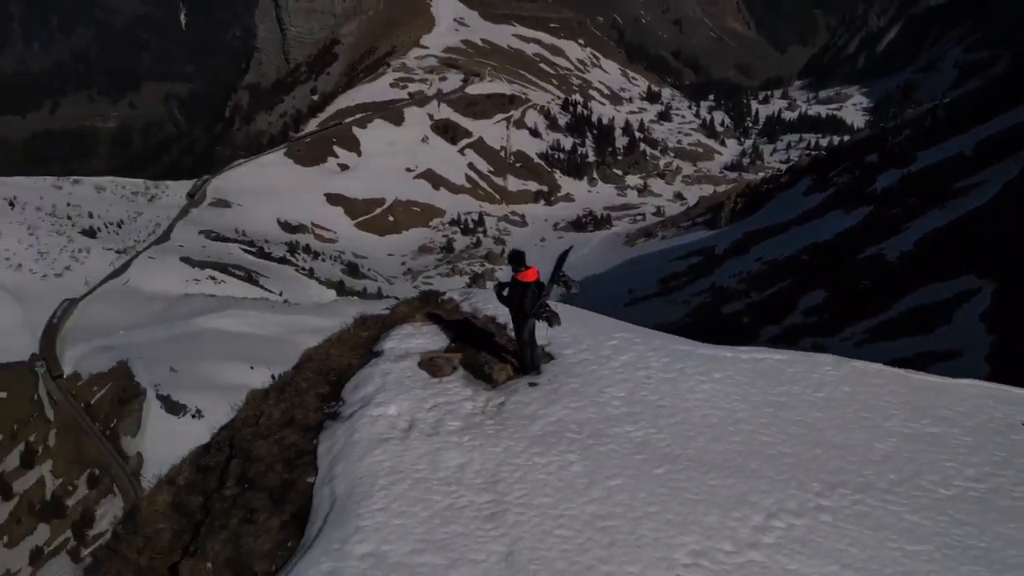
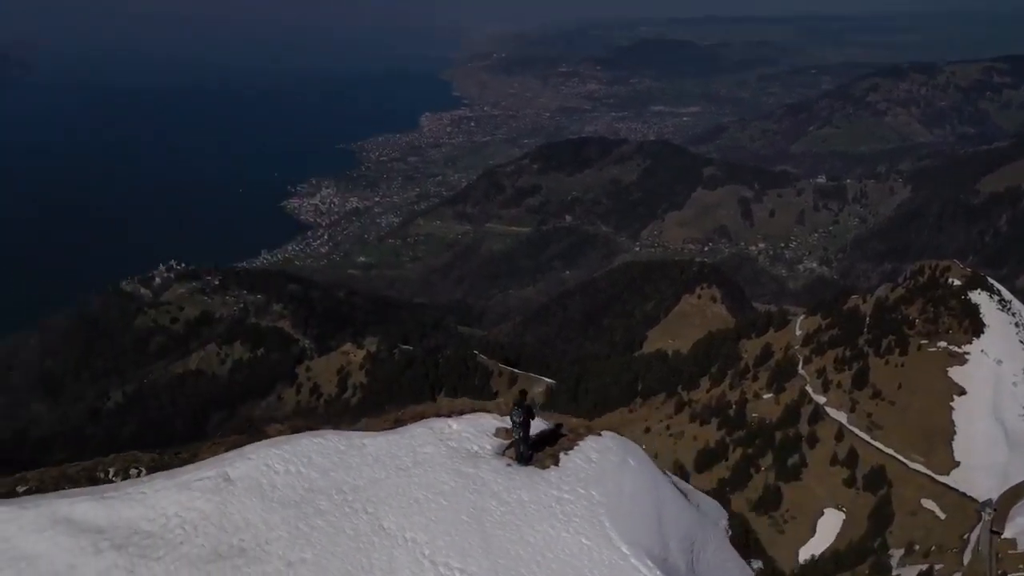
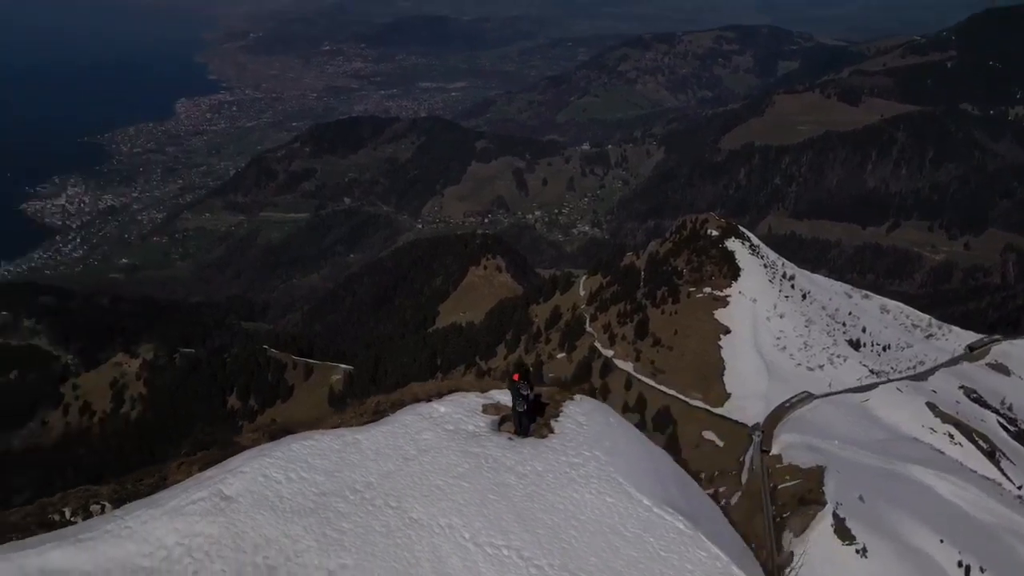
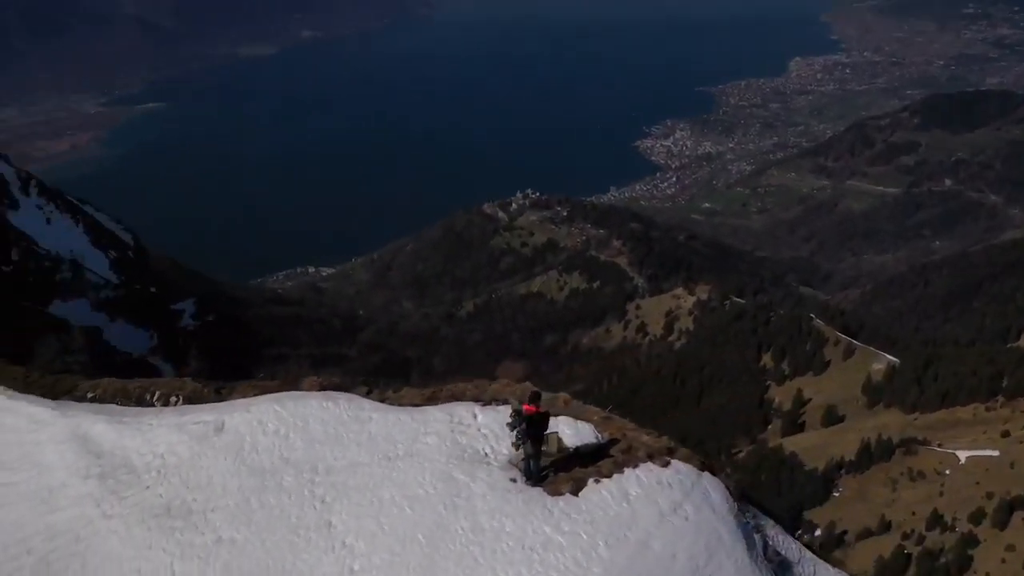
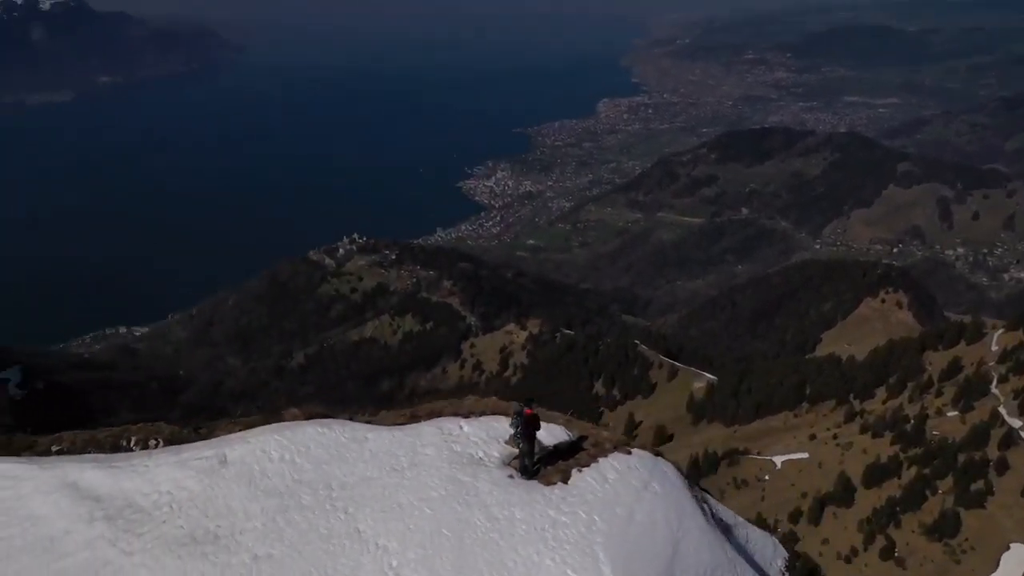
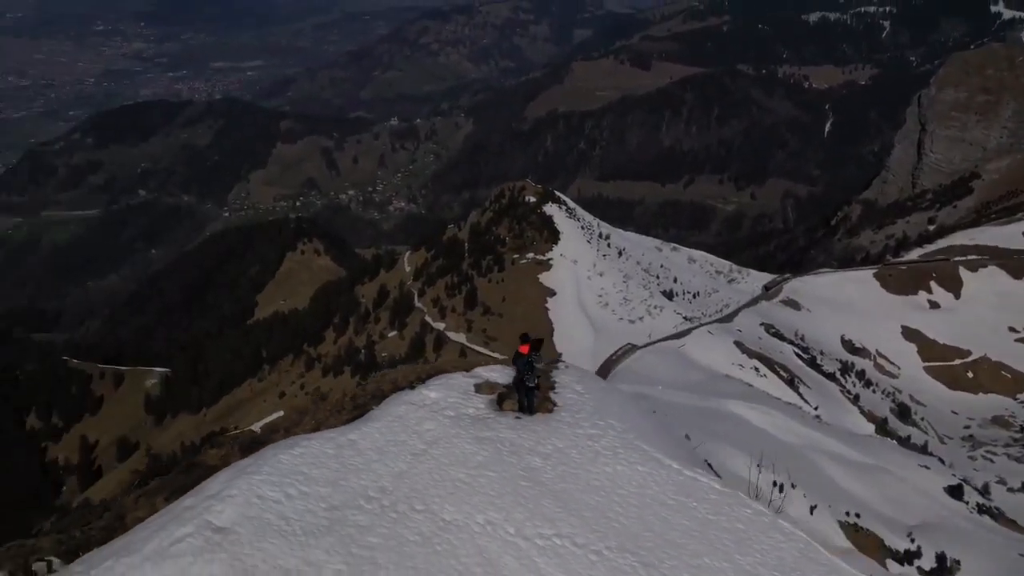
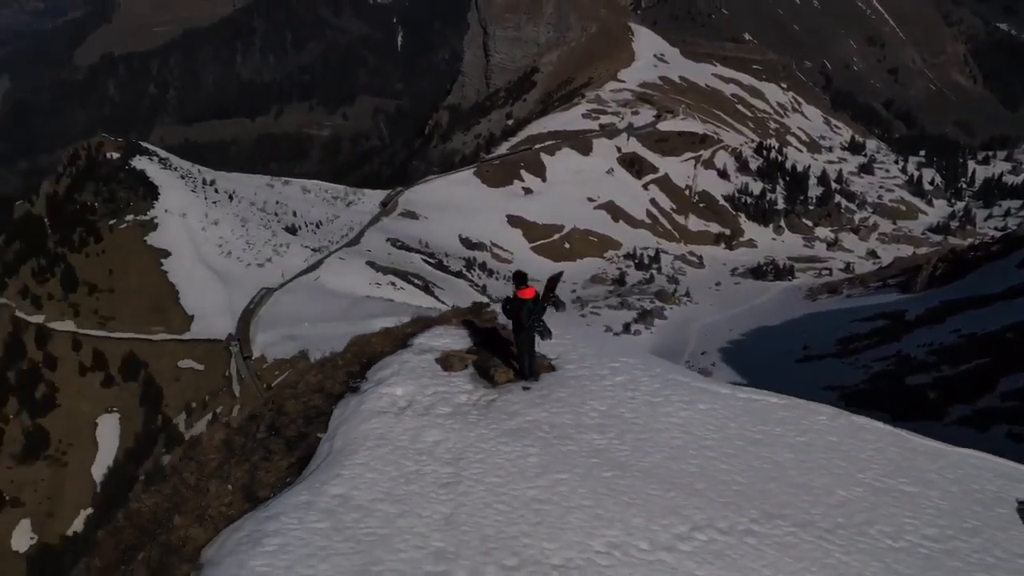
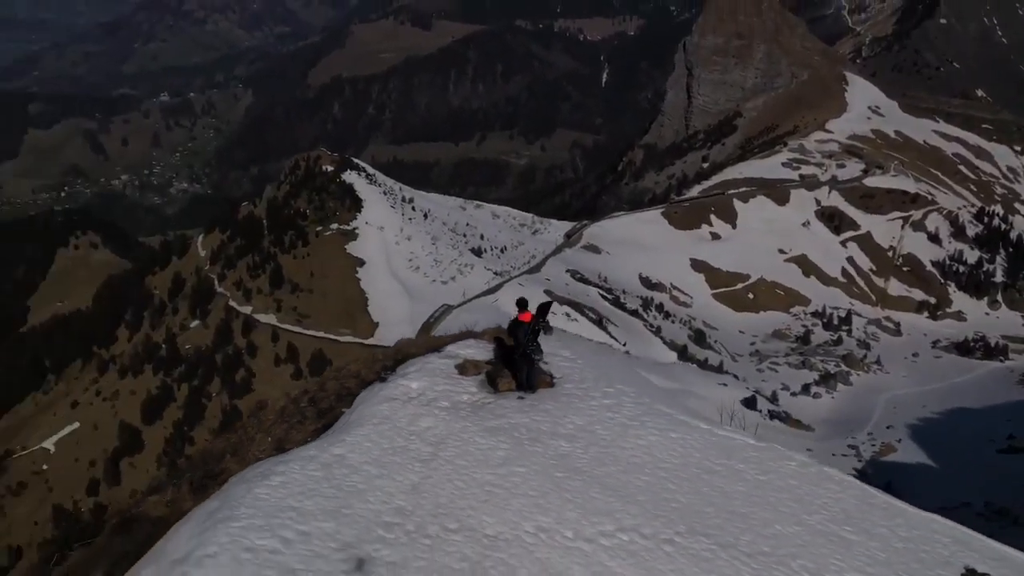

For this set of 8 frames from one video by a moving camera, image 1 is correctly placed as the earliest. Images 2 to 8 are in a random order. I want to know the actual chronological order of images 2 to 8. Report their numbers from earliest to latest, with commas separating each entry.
7, 8, 6, 3, 2, 5, 4
